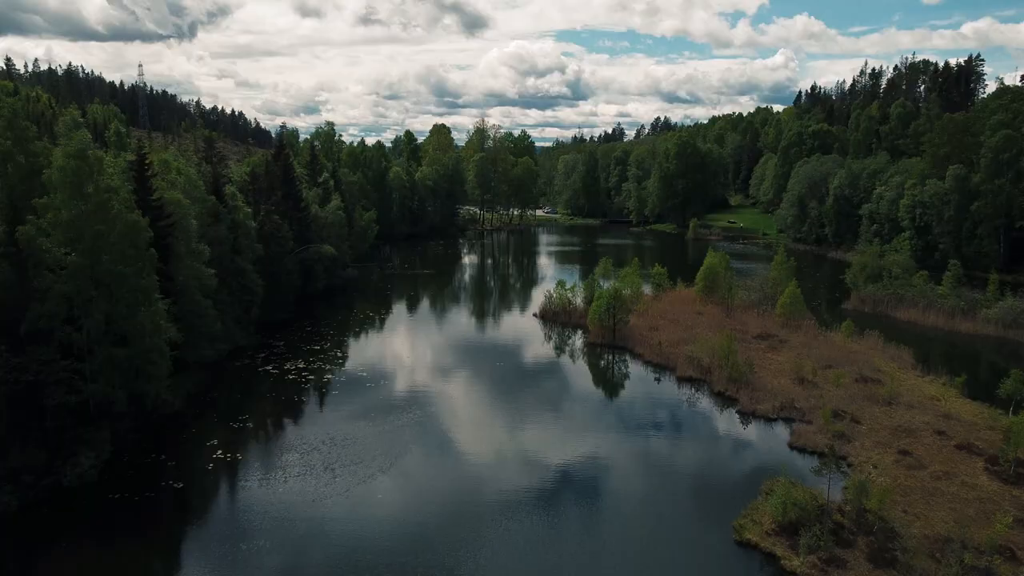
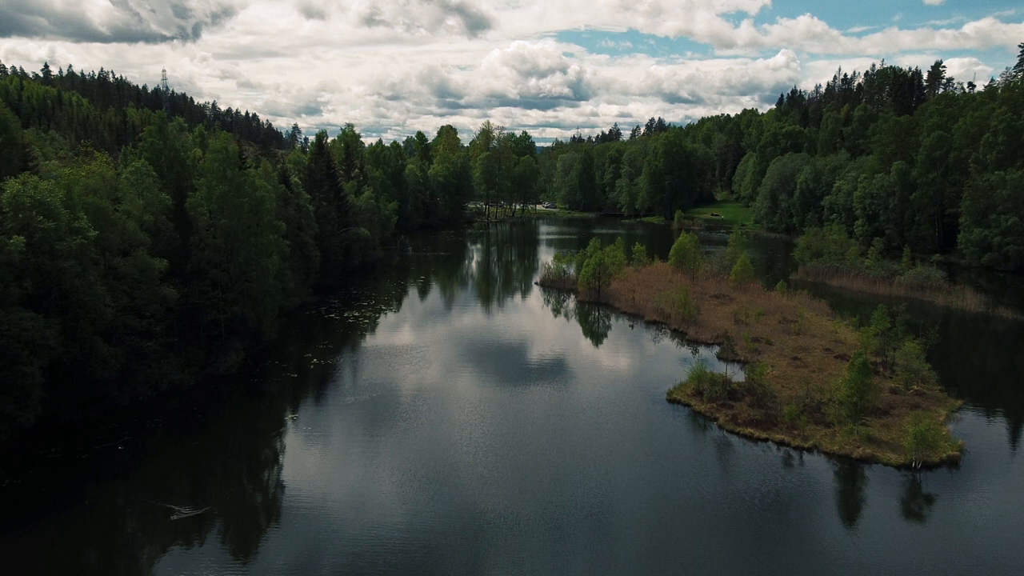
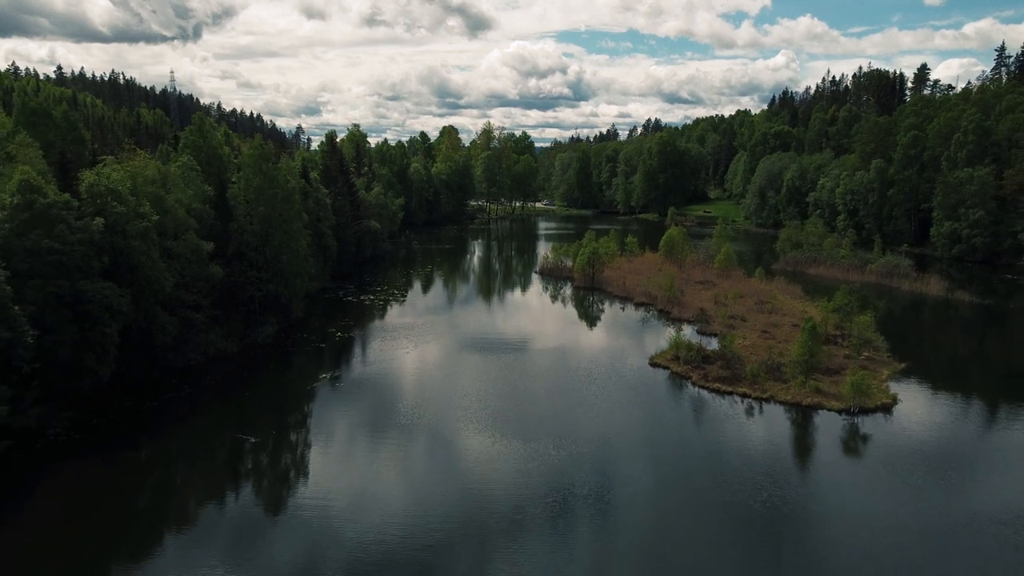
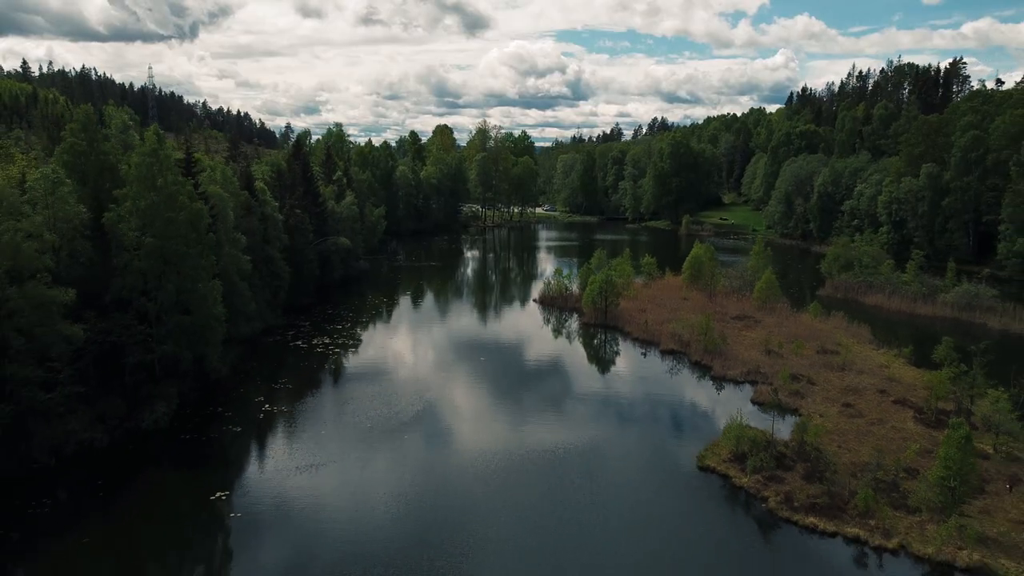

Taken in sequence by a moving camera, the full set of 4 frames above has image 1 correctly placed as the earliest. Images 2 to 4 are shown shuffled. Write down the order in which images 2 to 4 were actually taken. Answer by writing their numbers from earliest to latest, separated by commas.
4, 2, 3
